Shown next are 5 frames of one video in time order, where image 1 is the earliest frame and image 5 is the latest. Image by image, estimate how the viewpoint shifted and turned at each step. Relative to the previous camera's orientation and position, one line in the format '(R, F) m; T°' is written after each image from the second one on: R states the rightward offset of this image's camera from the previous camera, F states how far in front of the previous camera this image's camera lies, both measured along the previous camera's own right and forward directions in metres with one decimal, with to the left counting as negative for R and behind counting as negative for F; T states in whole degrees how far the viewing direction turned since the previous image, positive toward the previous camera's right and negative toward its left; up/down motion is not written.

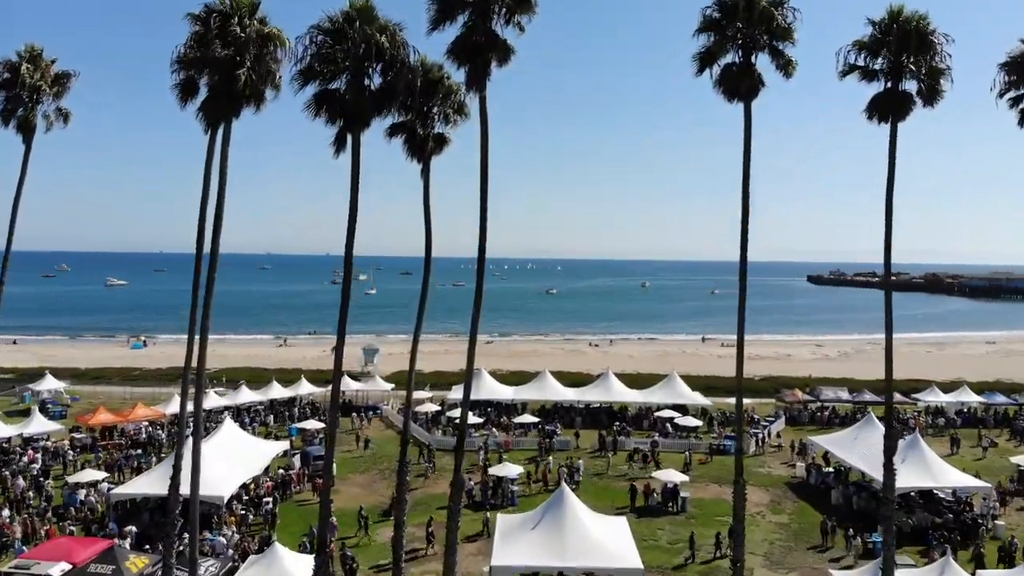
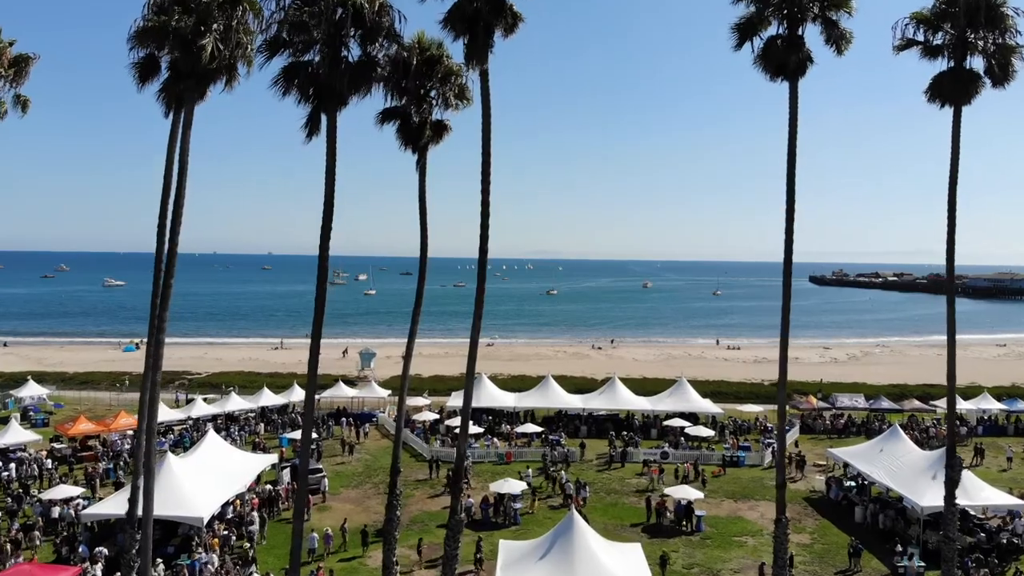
(-0.1, +1.7) m; 0°
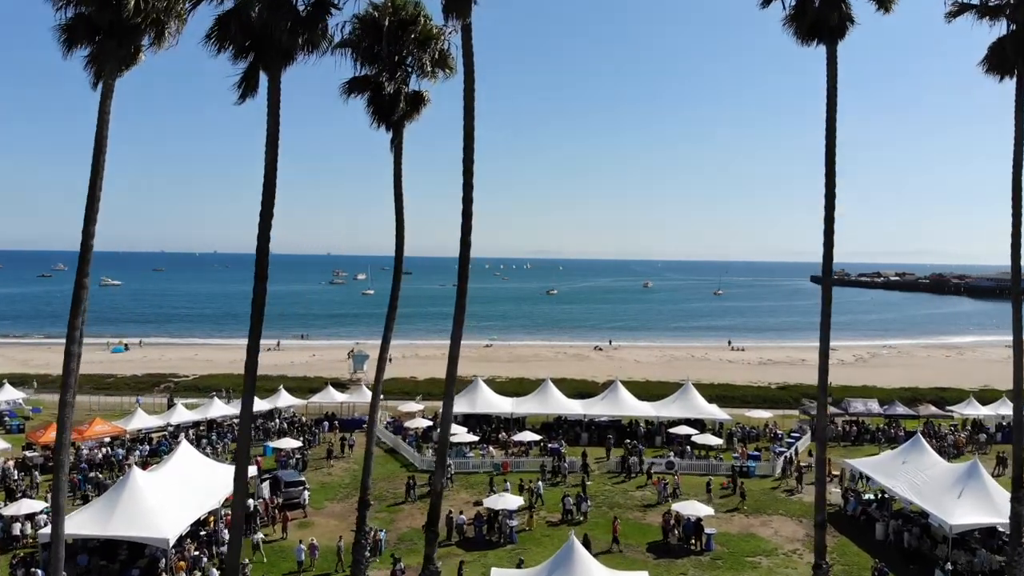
(+0.2, +1.8) m; 0°
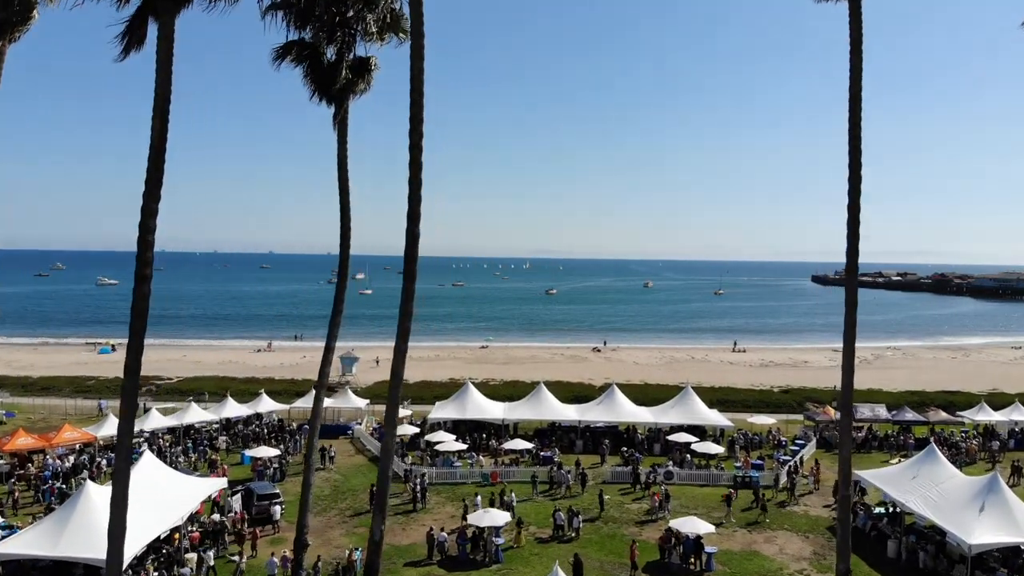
(+0.5, +1.6) m; 0°
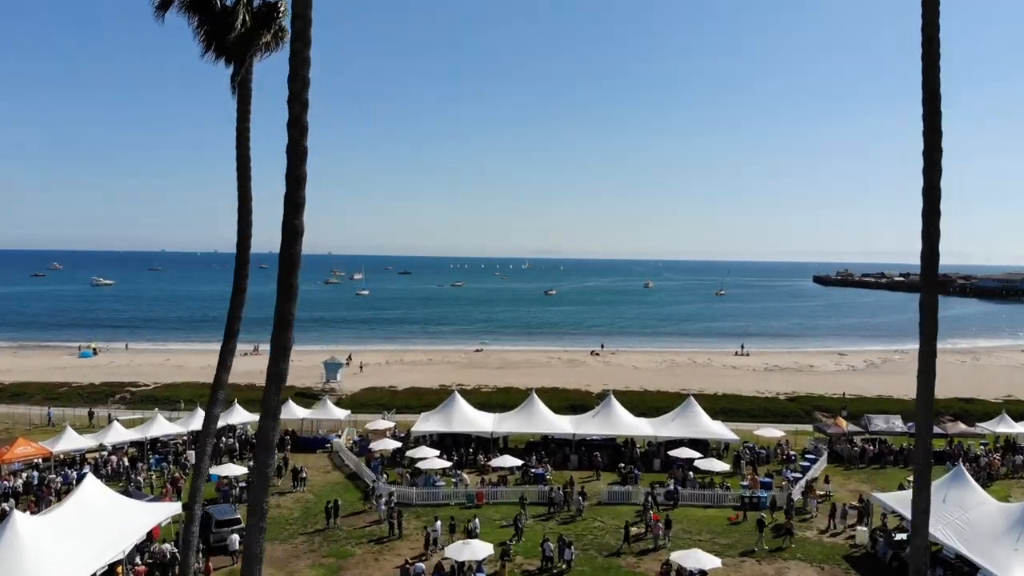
(+0.5, +2.3) m; 0°
